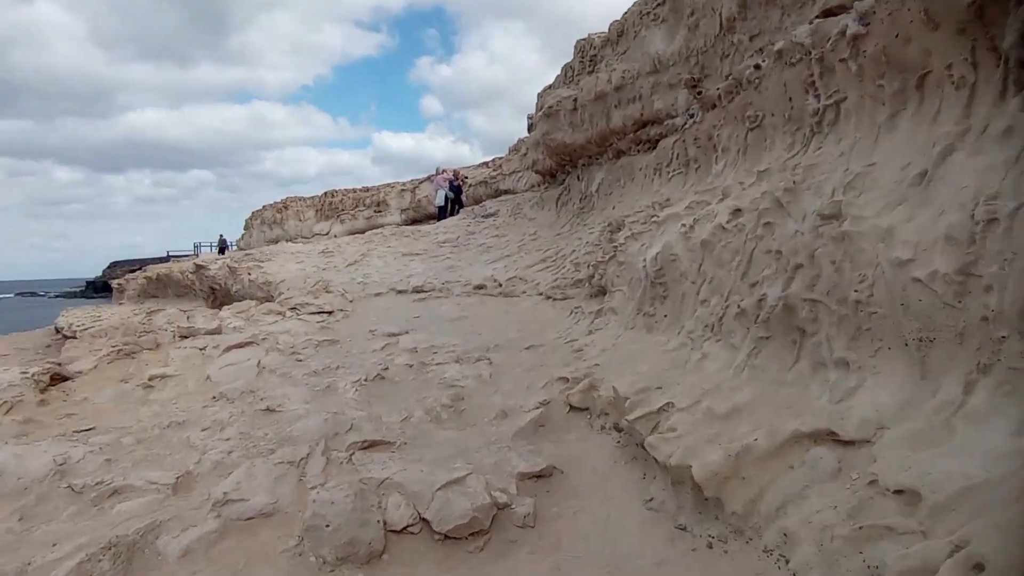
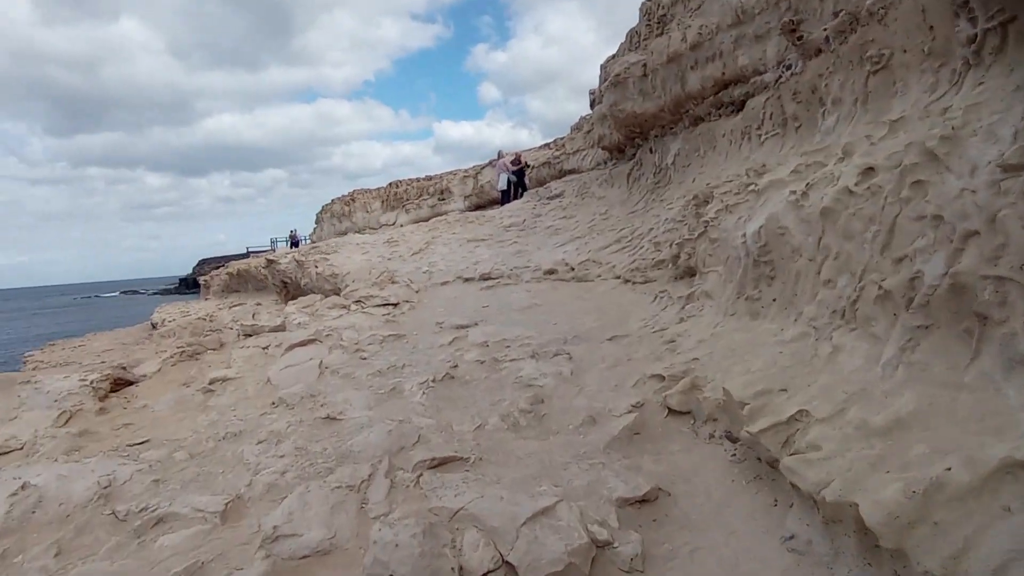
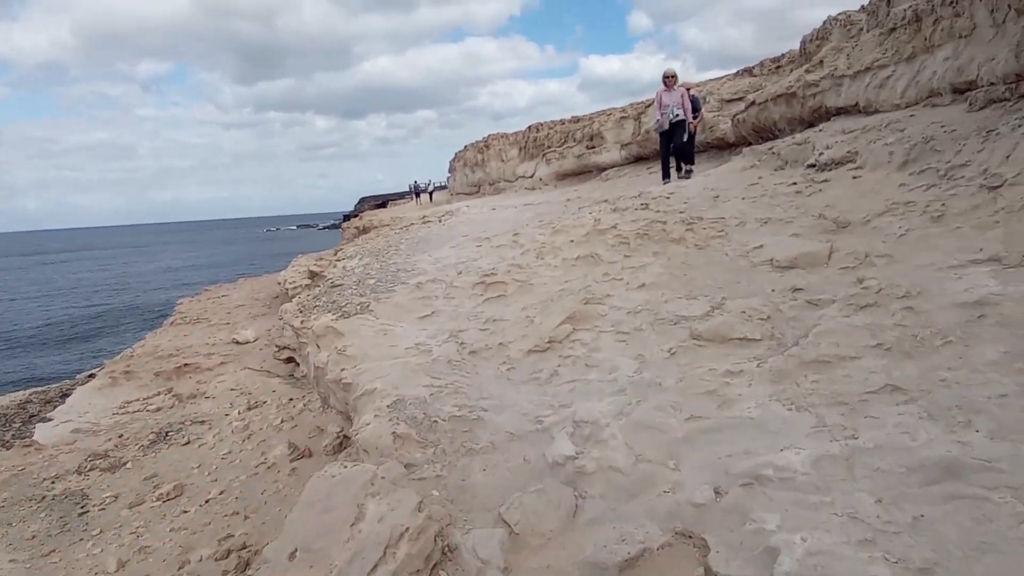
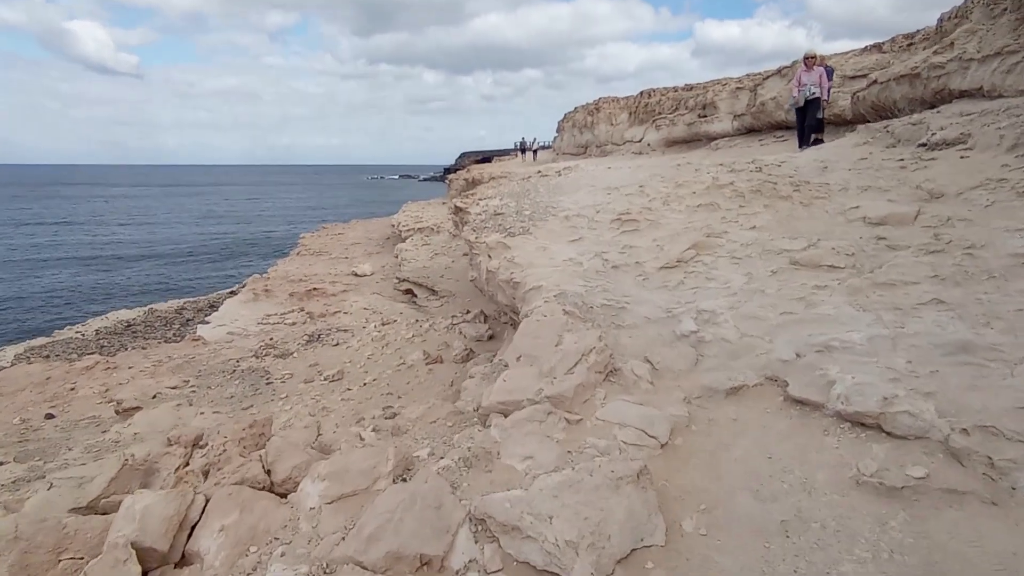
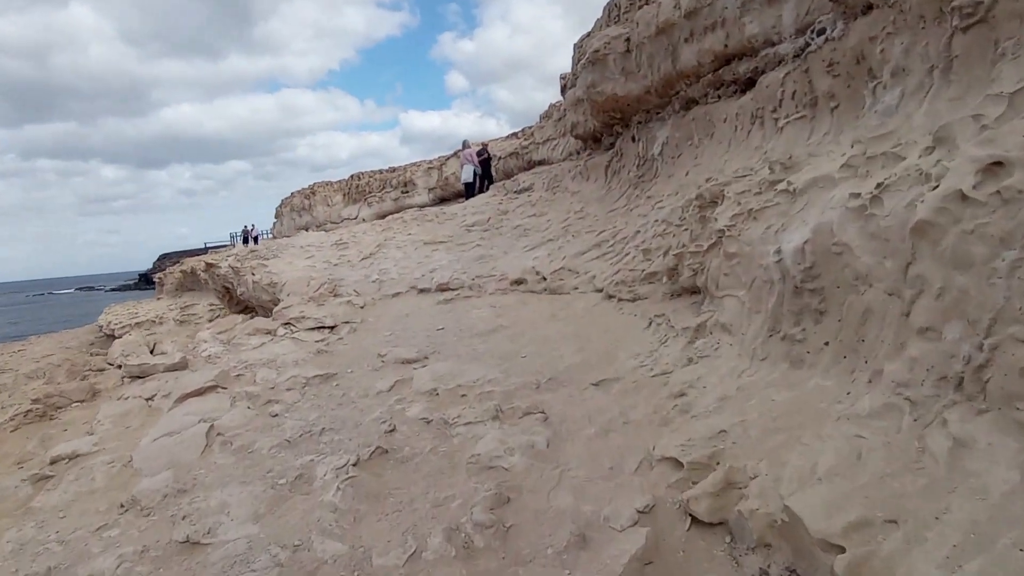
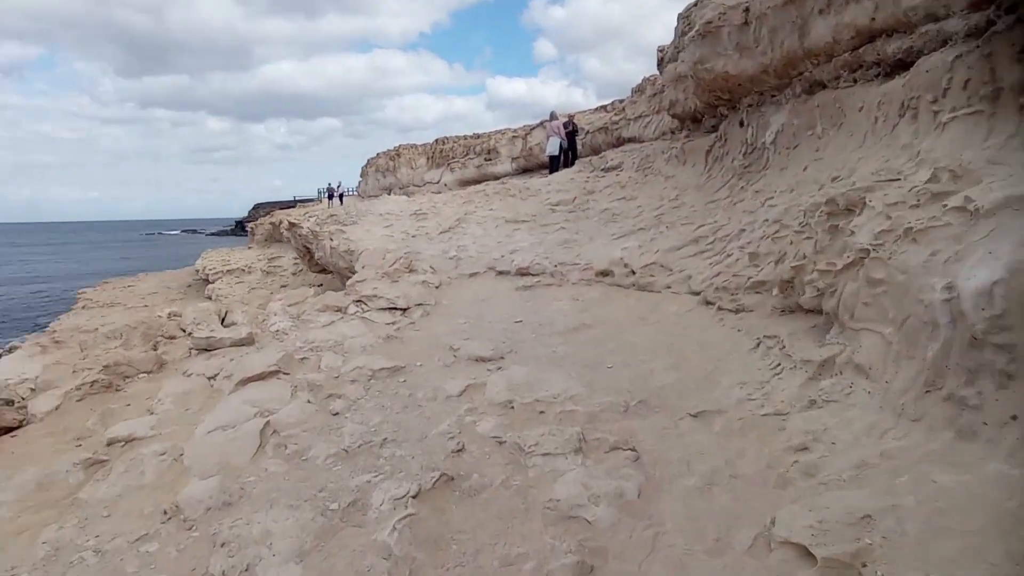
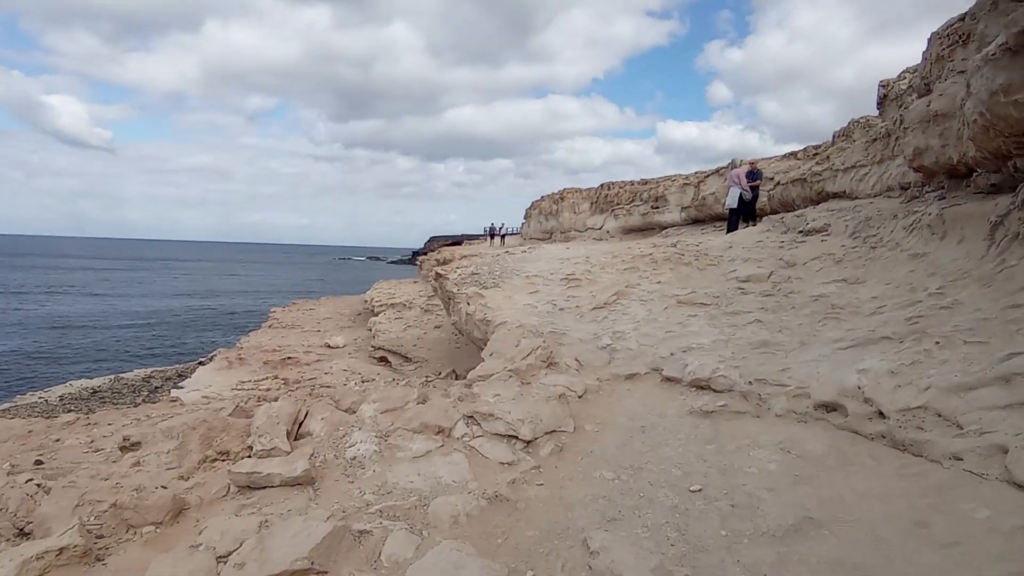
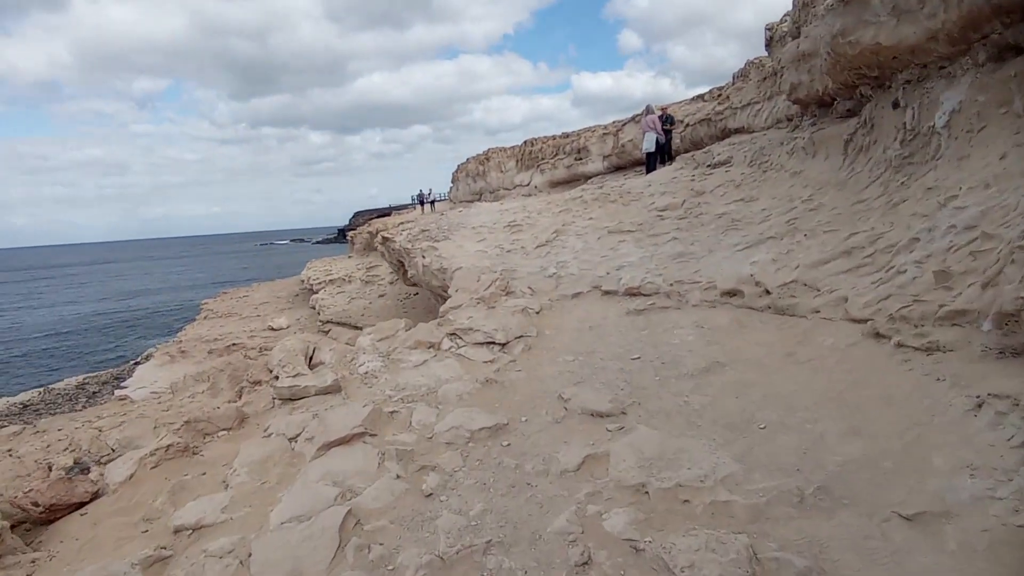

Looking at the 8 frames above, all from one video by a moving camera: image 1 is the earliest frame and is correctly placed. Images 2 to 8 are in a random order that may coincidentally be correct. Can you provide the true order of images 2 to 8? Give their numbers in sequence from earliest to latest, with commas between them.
2, 5, 6, 8, 7, 4, 3
